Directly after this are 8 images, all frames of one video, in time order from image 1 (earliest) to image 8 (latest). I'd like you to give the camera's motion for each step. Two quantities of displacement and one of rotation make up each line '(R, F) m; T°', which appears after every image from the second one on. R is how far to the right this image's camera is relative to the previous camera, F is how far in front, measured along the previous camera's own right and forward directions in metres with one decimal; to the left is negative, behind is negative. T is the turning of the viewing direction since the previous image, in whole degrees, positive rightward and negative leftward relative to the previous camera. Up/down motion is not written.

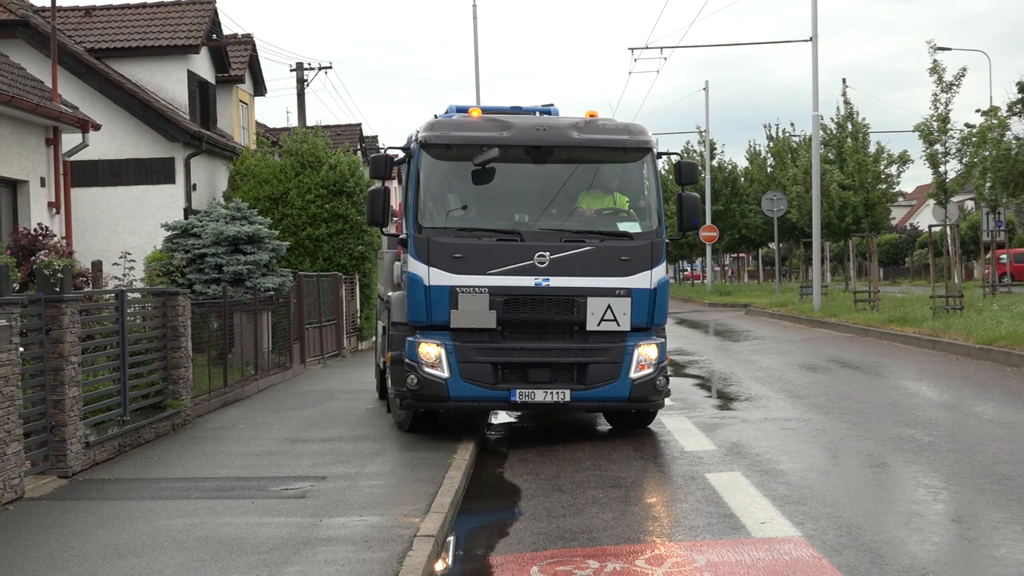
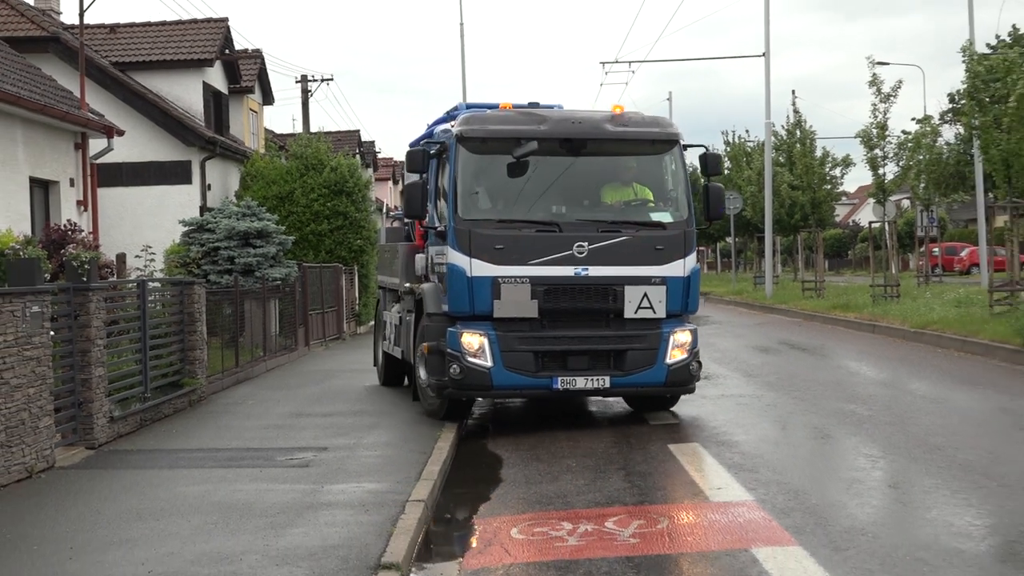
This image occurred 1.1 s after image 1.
(+0.1, -0.5) m; 0°
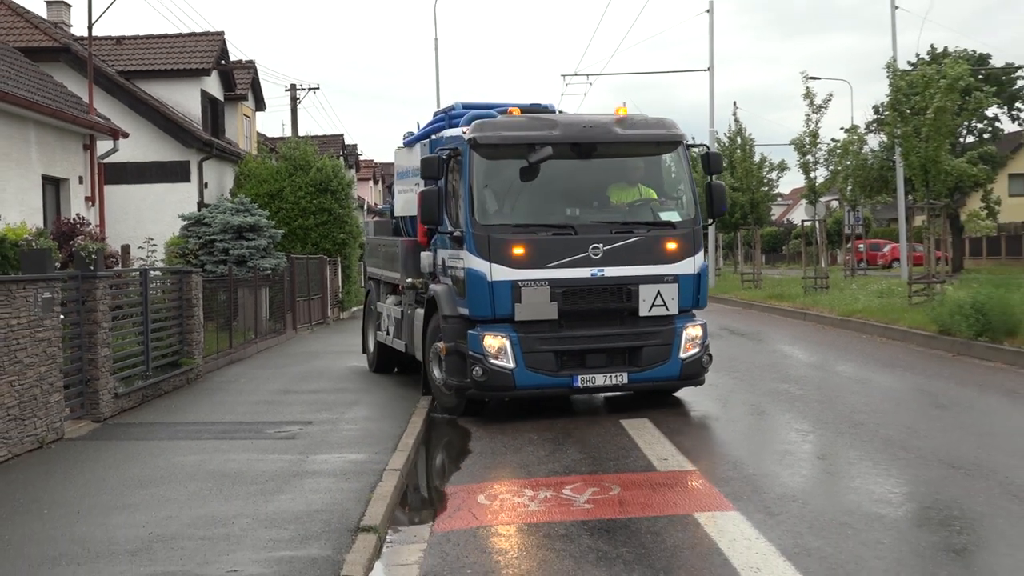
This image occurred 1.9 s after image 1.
(+0.2, -0.5) m; +1°
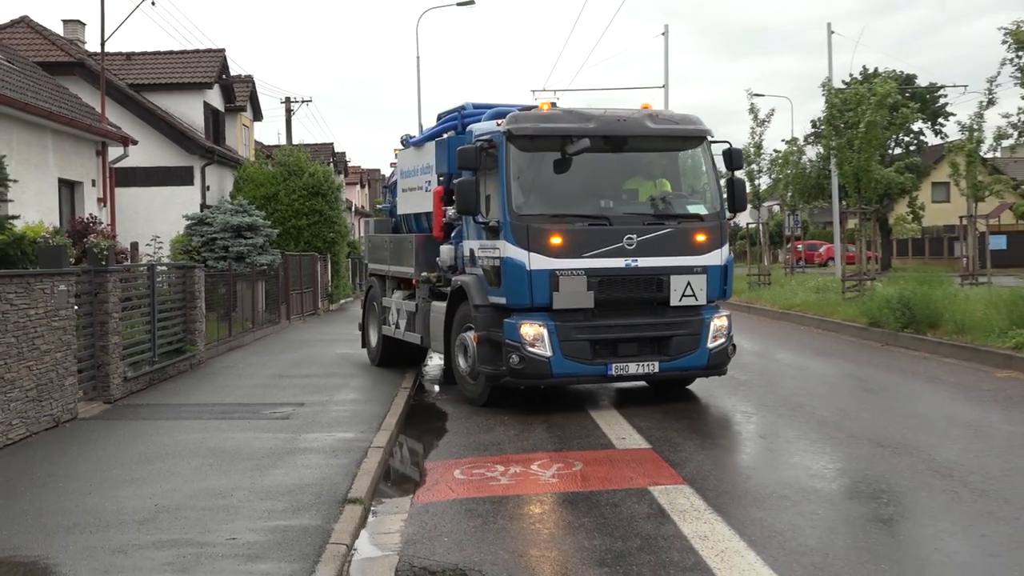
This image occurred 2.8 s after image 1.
(+0.2, -0.6) m; +1°
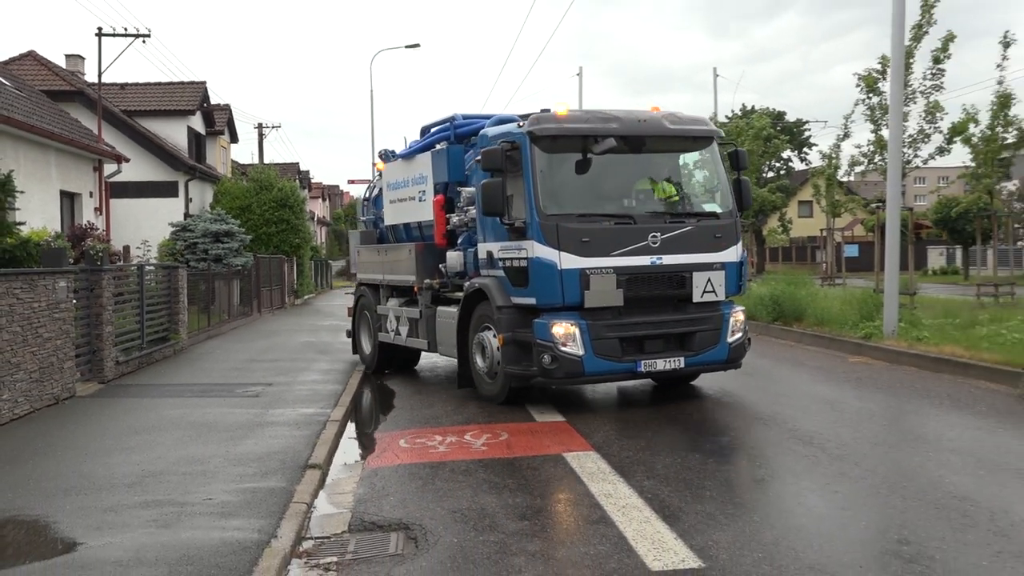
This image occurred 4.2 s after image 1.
(+0.4, -1.2) m; +2°
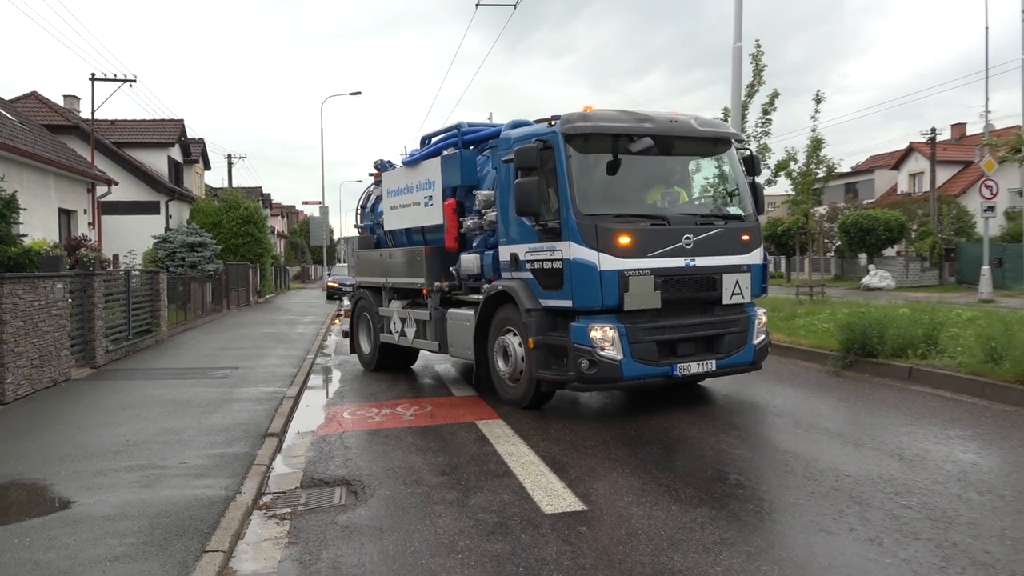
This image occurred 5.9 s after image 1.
(+0.3, -1.8) m; +4°
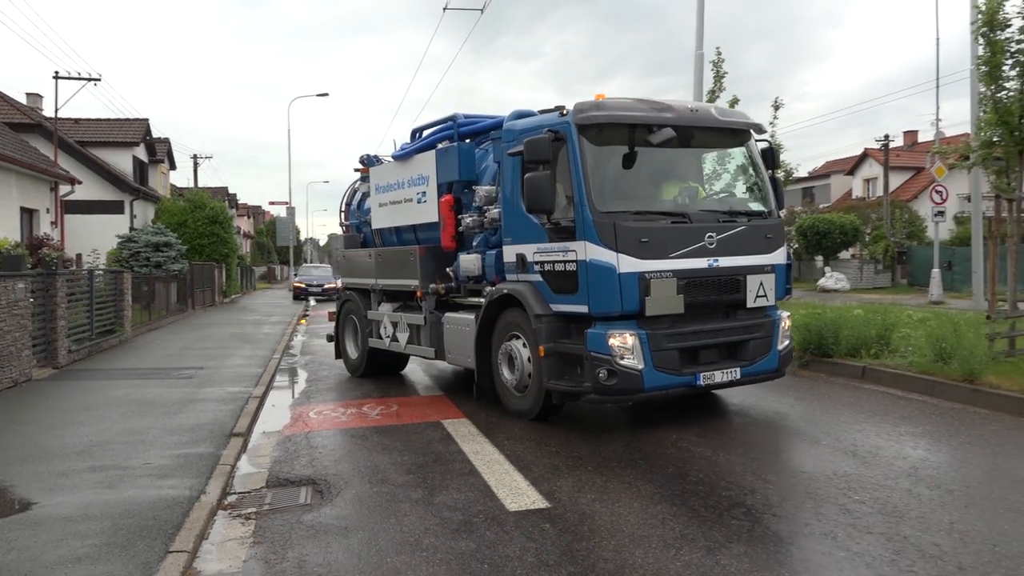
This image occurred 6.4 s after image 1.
(+0.1, -0.1) m; +2°
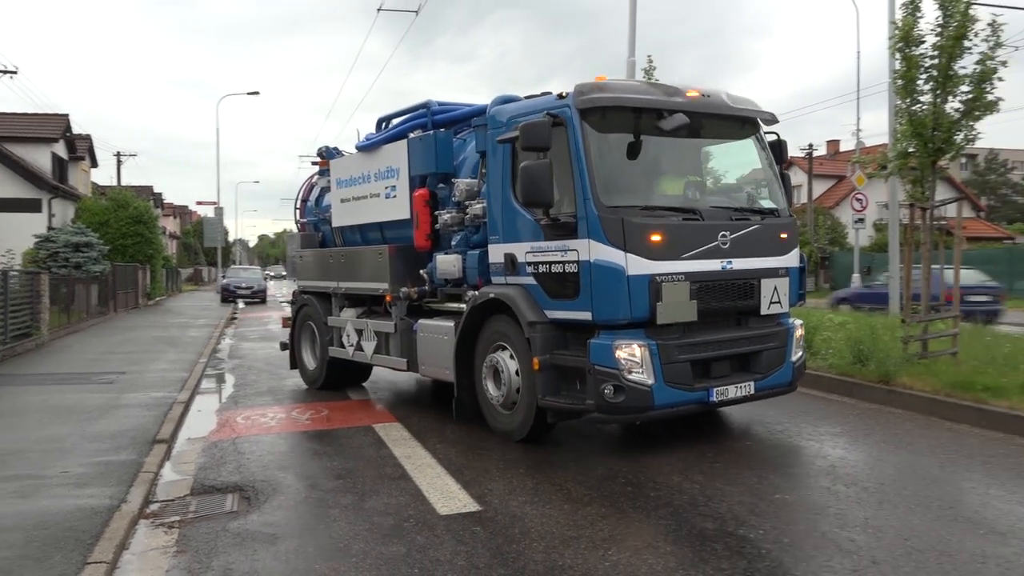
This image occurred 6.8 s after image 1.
(+0.2, 0.0) m; +4°
